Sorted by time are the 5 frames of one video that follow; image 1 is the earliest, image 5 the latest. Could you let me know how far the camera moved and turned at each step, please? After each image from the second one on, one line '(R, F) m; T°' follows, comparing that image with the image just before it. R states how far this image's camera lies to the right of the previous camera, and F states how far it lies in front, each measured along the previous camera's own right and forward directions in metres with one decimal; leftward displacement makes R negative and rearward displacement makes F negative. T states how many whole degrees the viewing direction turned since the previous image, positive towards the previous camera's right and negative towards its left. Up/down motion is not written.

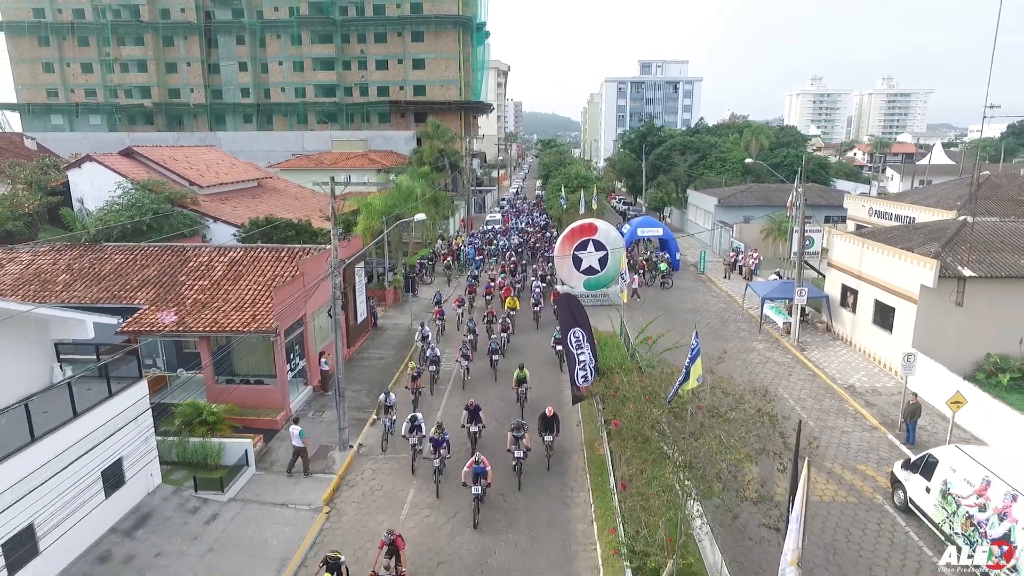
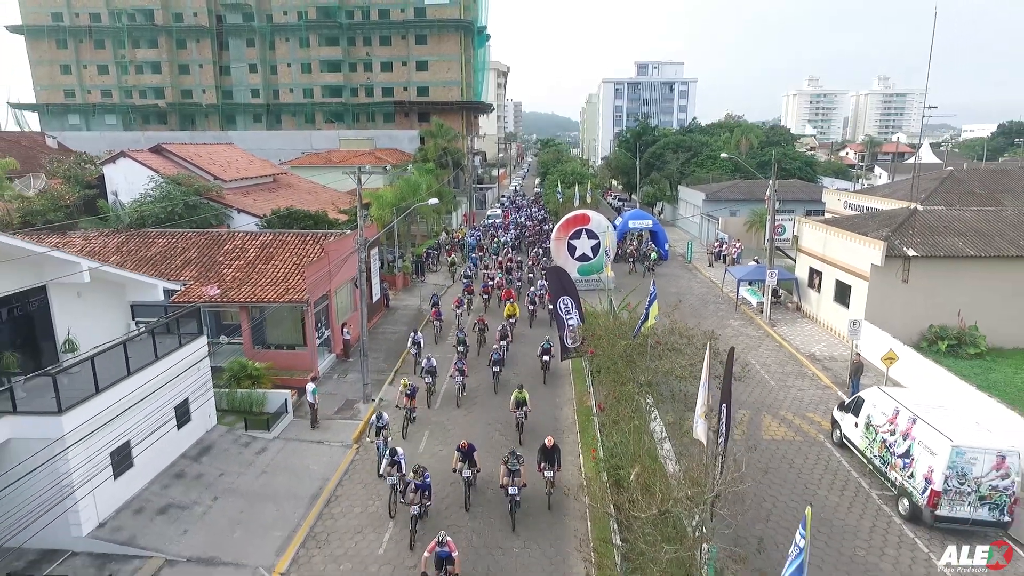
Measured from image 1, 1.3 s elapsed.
(0.0, -2.4) m; 0°
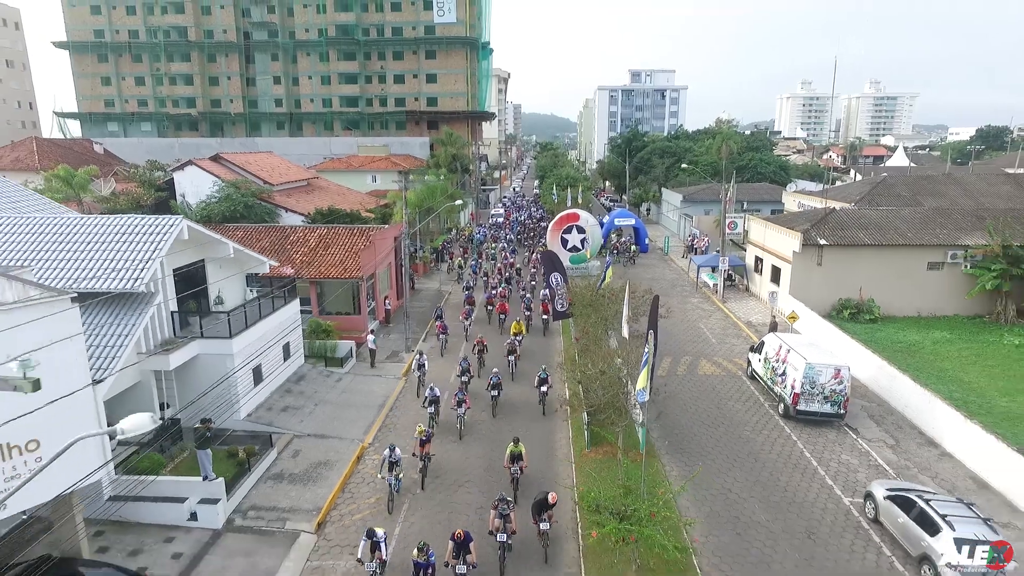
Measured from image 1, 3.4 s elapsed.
(-0.2, -6.0) m; 0°
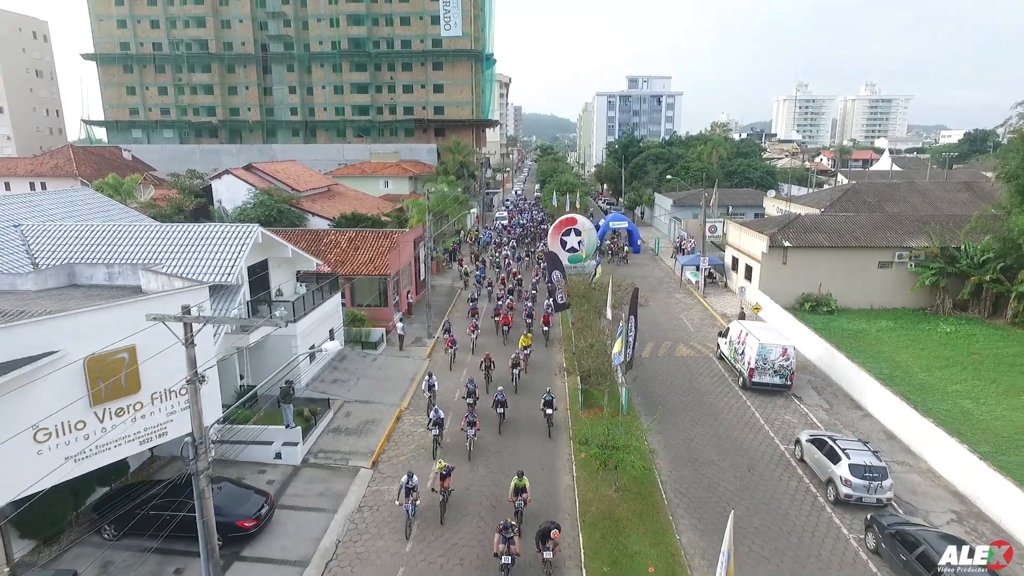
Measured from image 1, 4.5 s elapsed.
(-0.3, -4.0) m; 0°
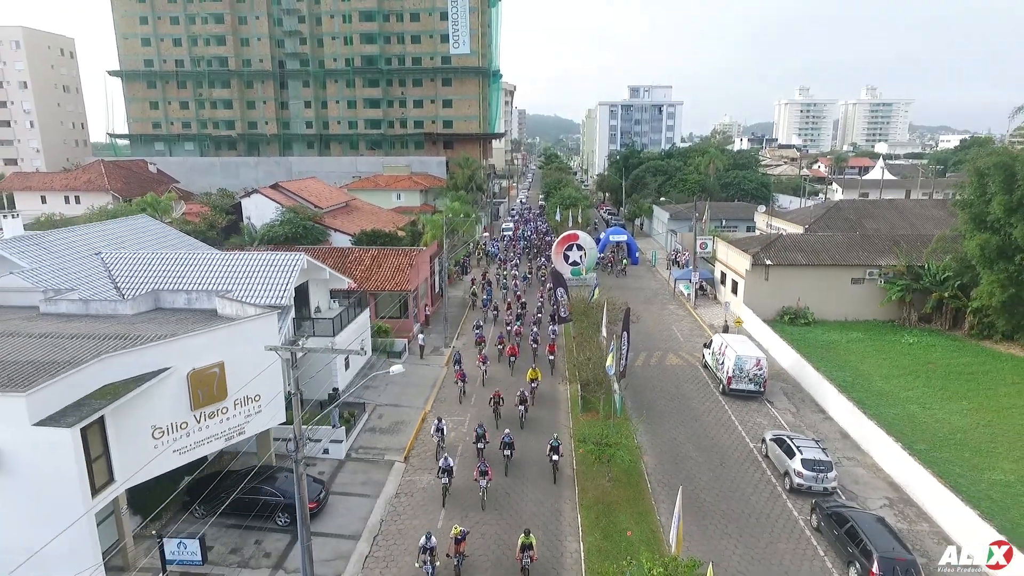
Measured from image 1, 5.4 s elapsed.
(-0.2, -3.2) m; 0°
